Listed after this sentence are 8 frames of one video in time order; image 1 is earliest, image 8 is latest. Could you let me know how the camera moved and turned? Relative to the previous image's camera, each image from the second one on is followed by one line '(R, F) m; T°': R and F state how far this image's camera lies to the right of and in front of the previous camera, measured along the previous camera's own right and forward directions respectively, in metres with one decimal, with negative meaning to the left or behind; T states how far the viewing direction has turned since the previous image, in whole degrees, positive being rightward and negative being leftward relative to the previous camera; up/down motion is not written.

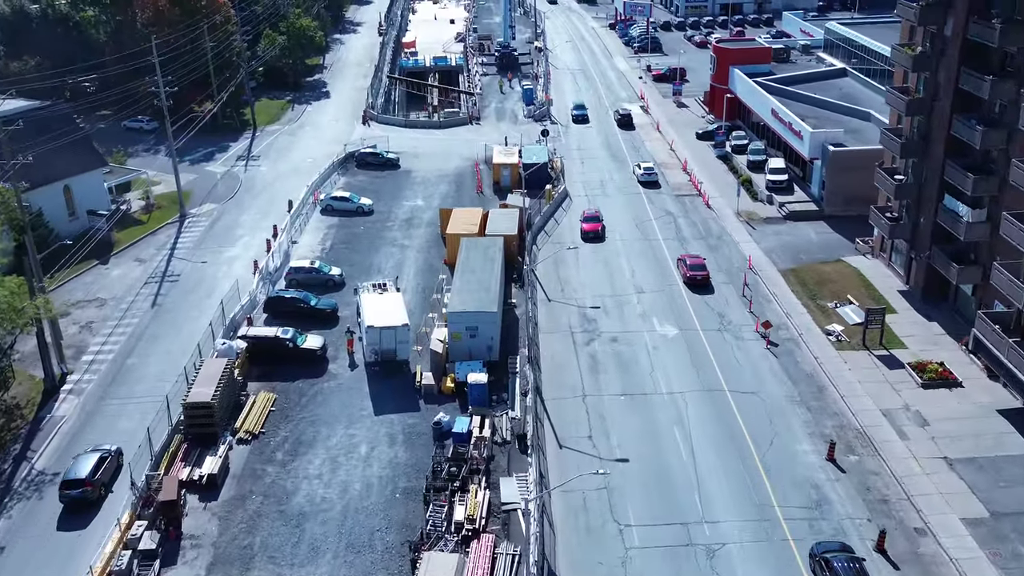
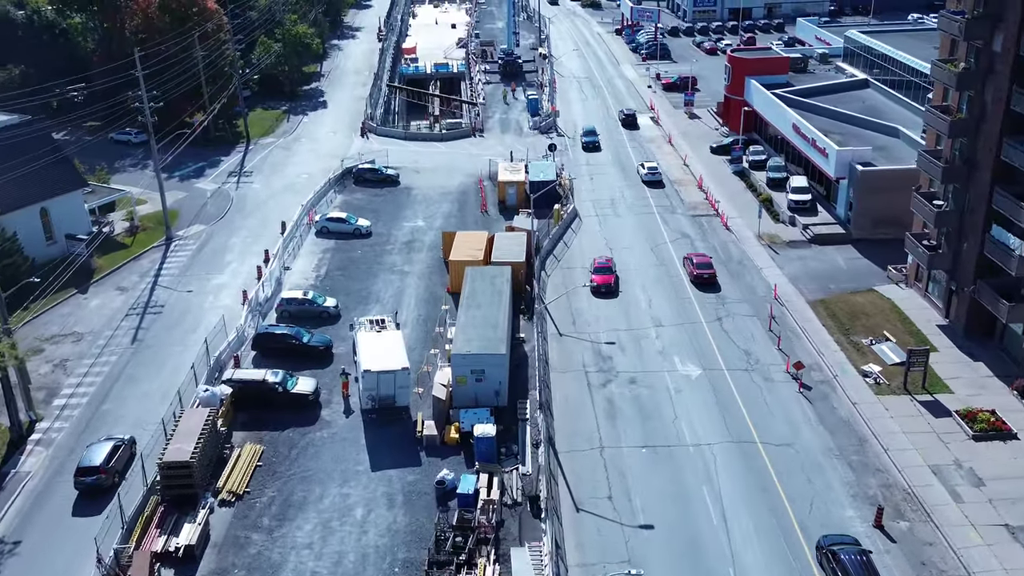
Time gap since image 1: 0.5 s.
(-0.4, +3.7) m; 0°
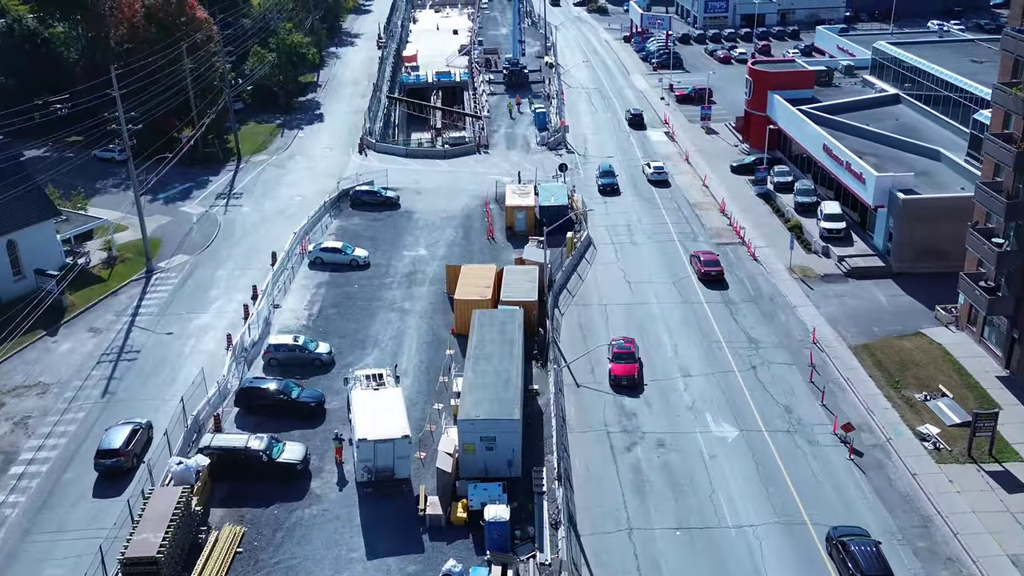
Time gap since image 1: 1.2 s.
(-0.6, +4.7) m; 0°
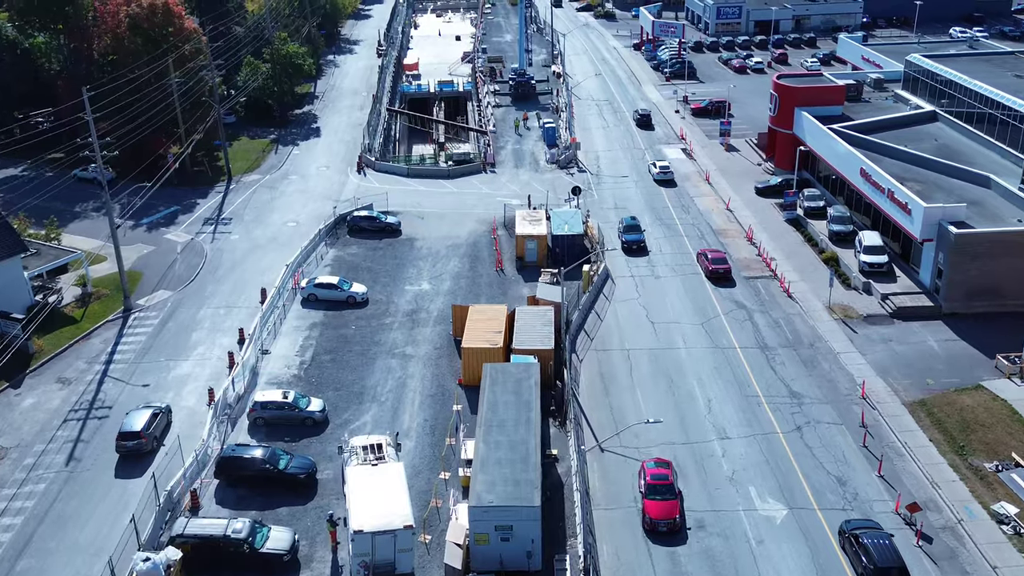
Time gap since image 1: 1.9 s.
(-0.7, +4.7) m; 0°
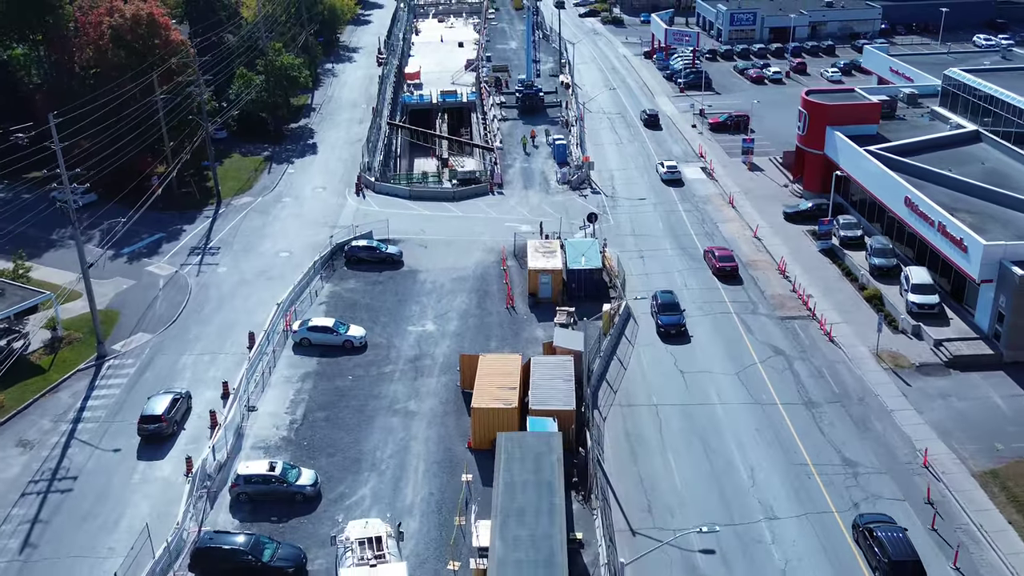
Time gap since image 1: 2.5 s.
(-0.7, +4.7) m; 0°
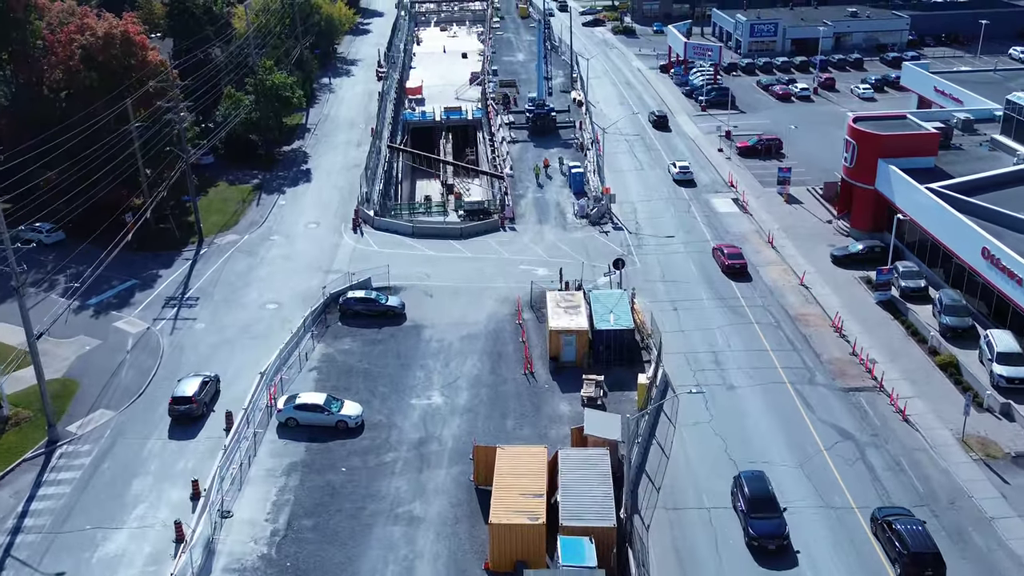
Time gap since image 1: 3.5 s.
(-0.9, +6.6) m; 0°
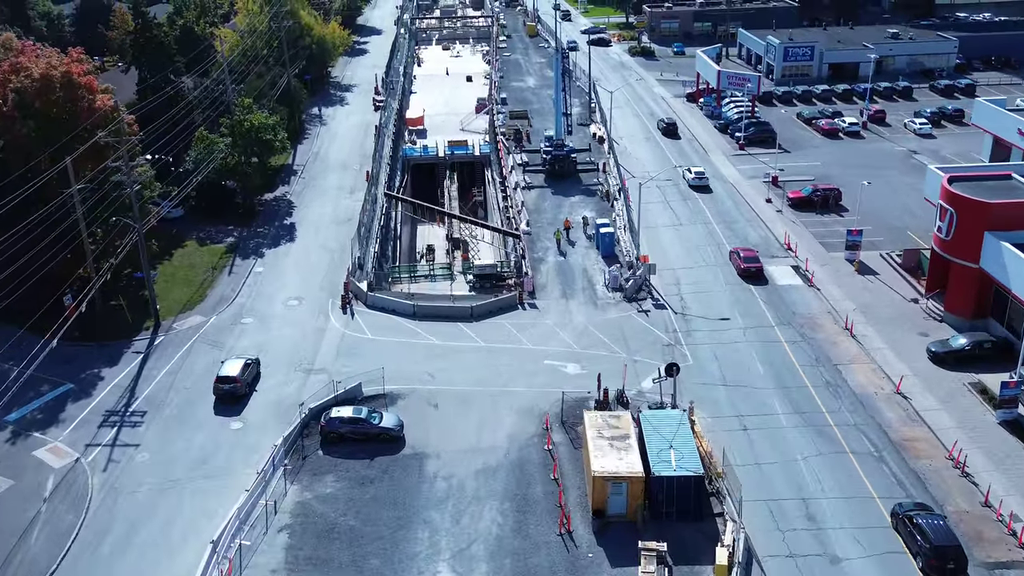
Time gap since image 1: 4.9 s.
(-1.2, +10.4) m; 0°
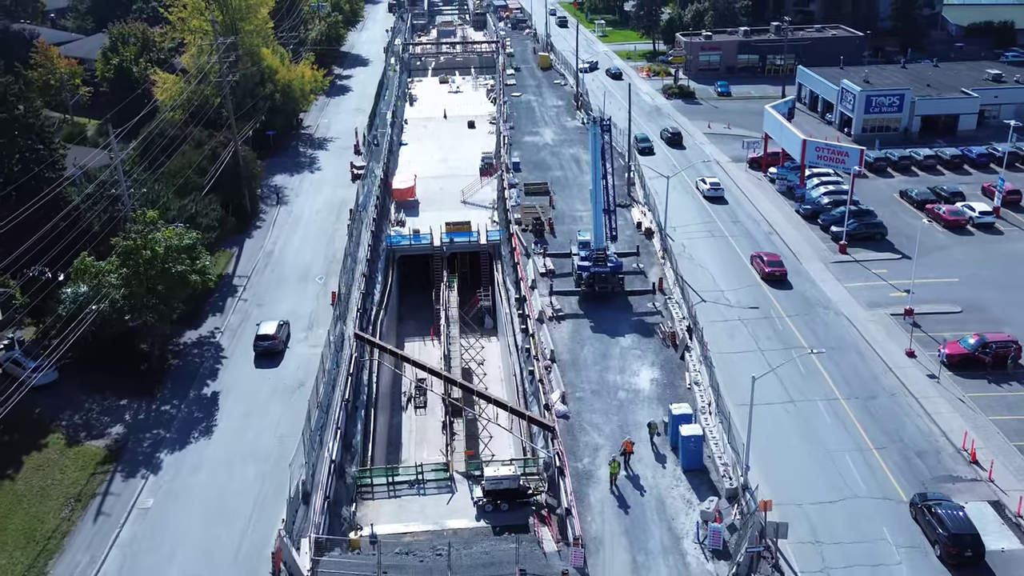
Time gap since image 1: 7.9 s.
(-1.5, +20.9) m; 0°
